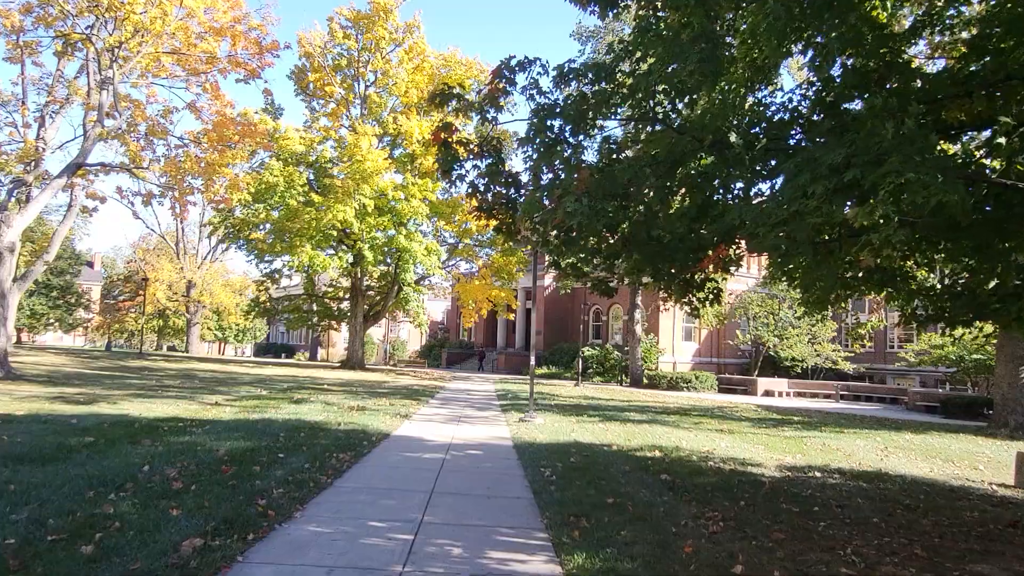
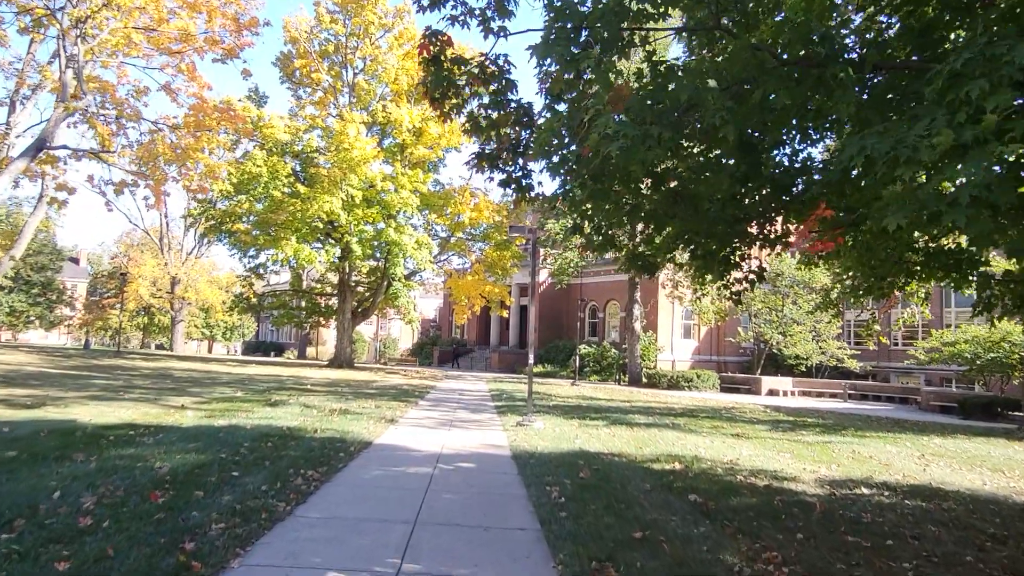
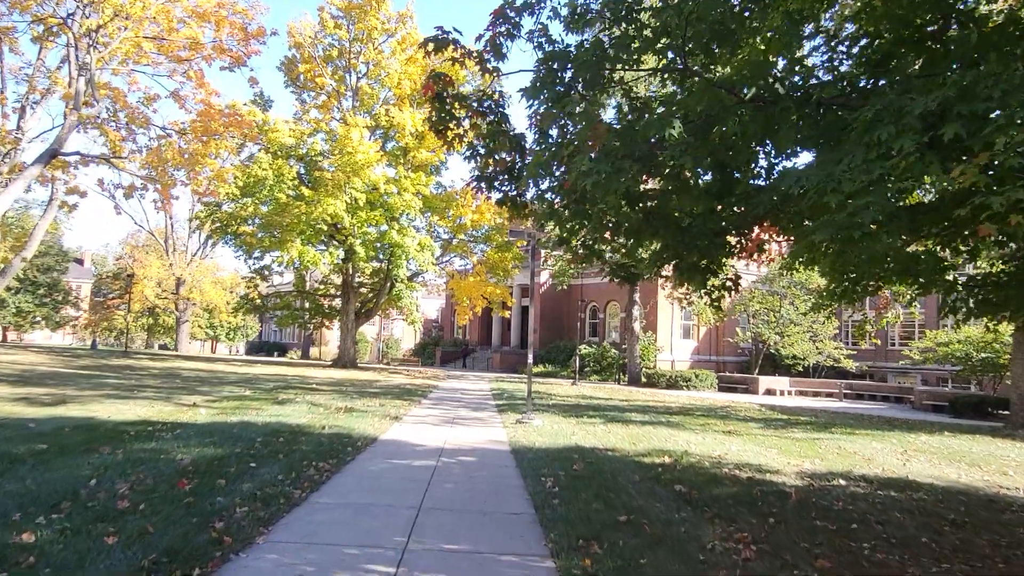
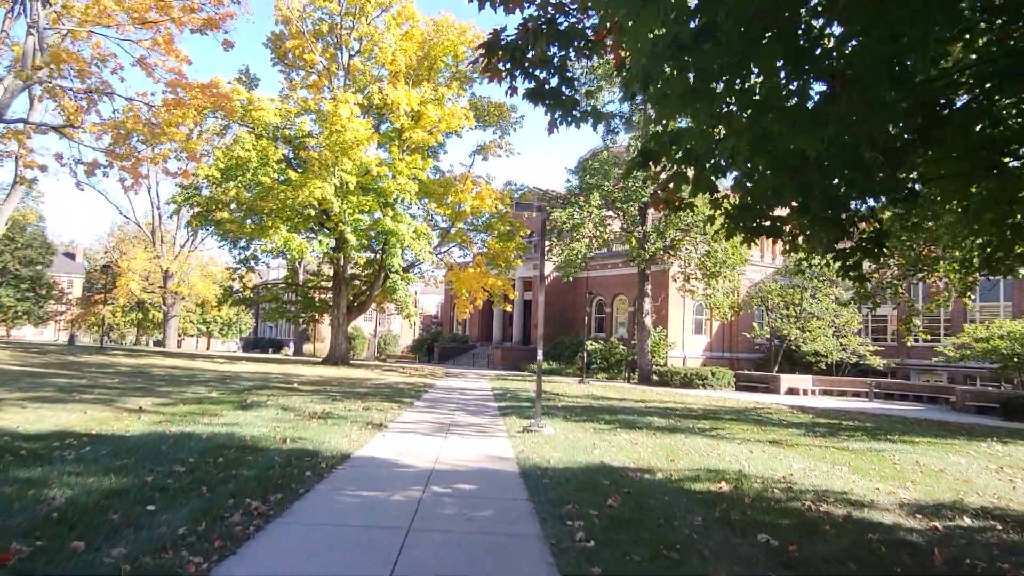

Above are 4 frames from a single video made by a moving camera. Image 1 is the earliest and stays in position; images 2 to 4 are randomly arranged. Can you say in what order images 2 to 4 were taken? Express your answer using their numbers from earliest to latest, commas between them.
3, 2, 4
